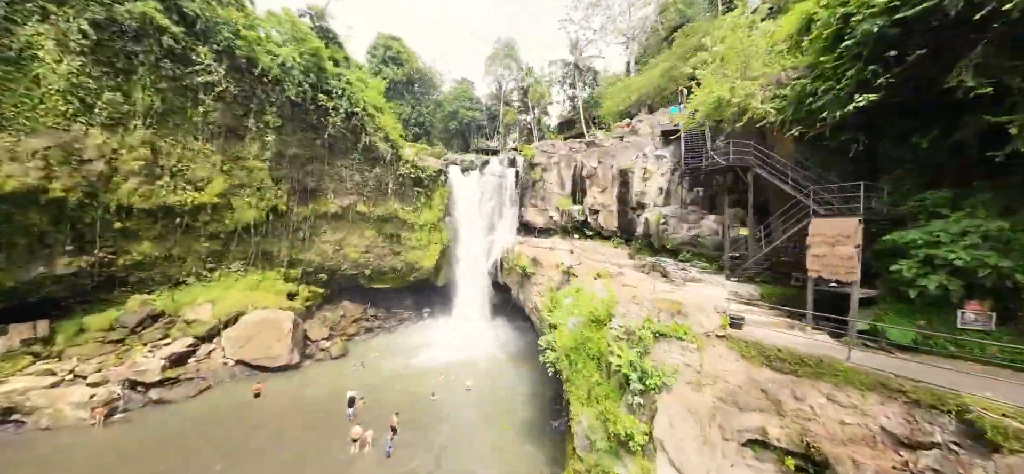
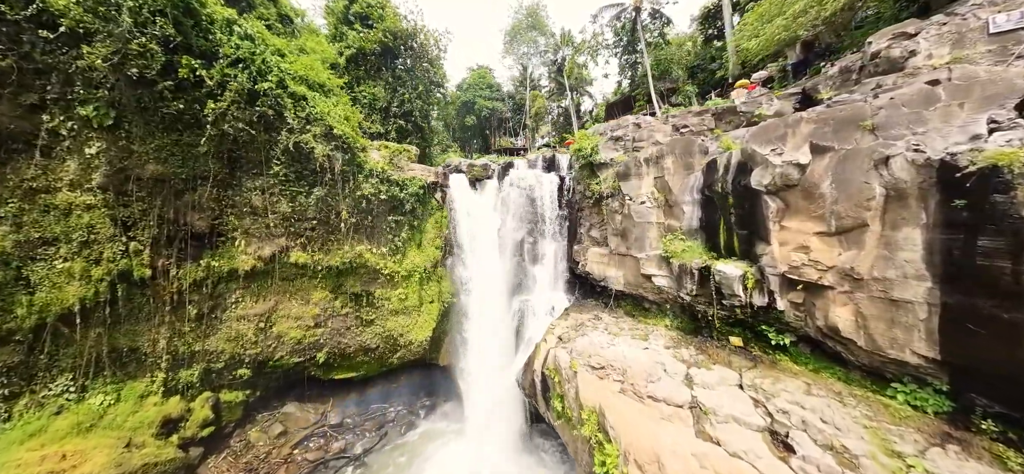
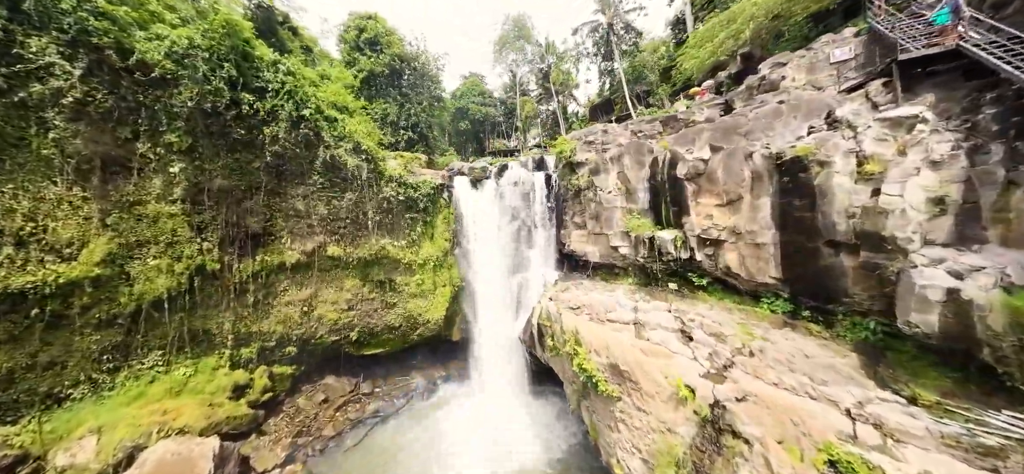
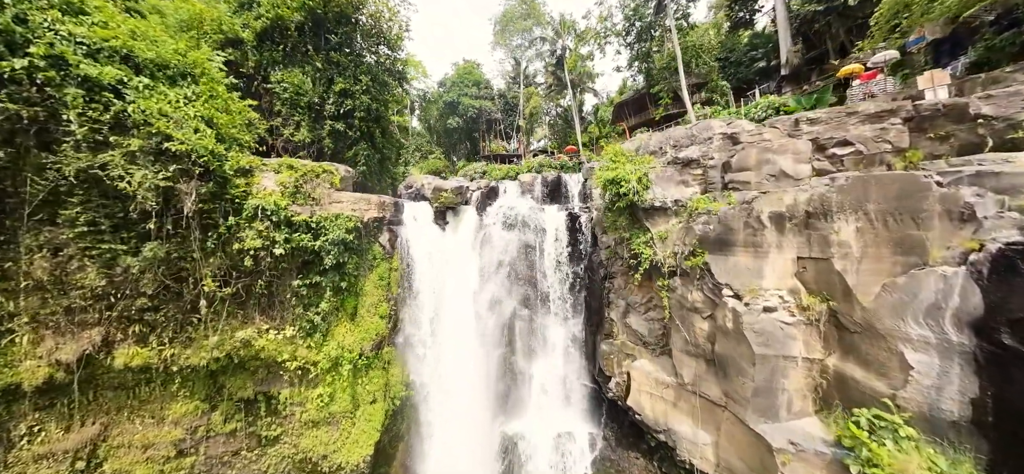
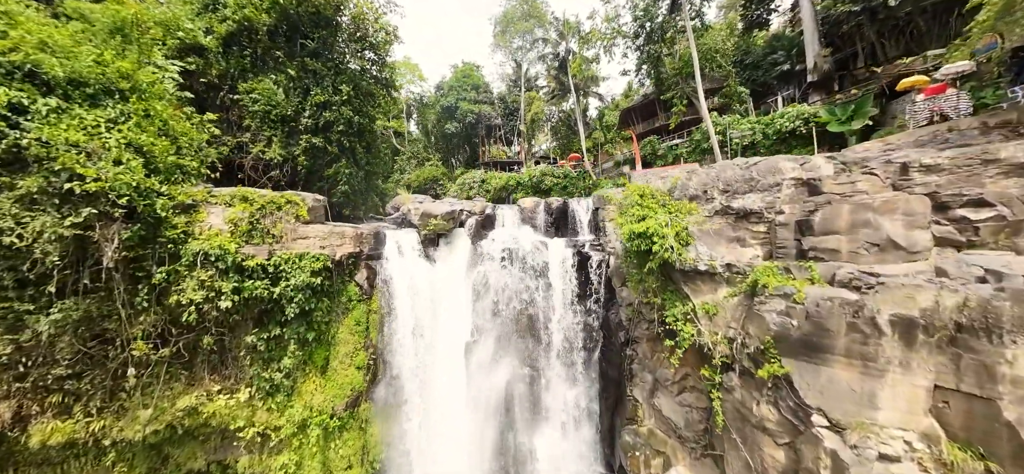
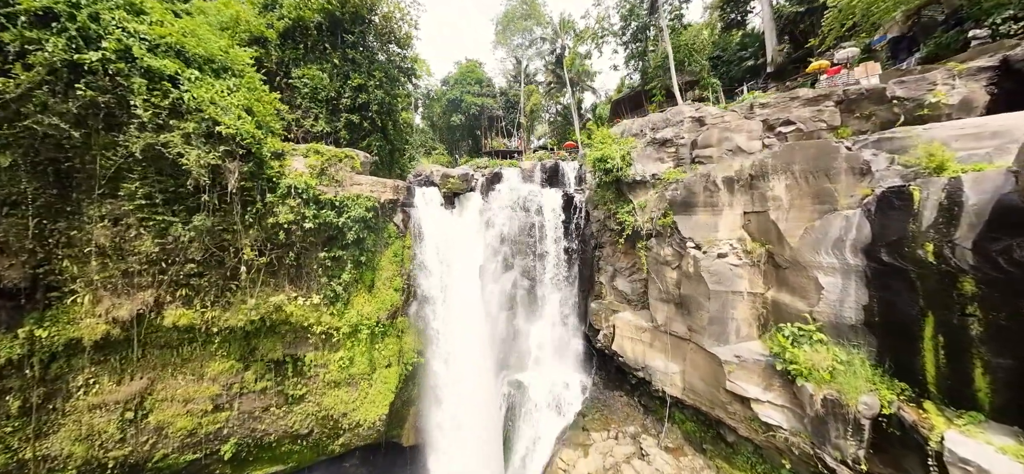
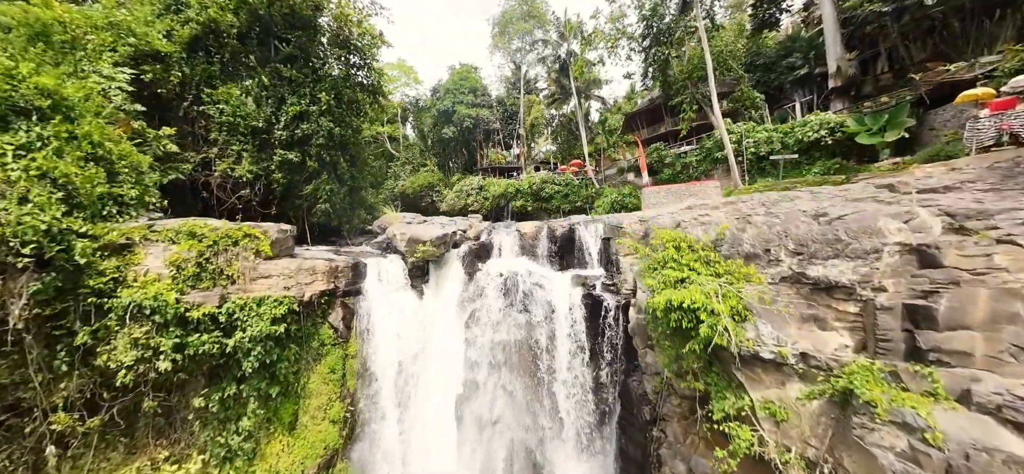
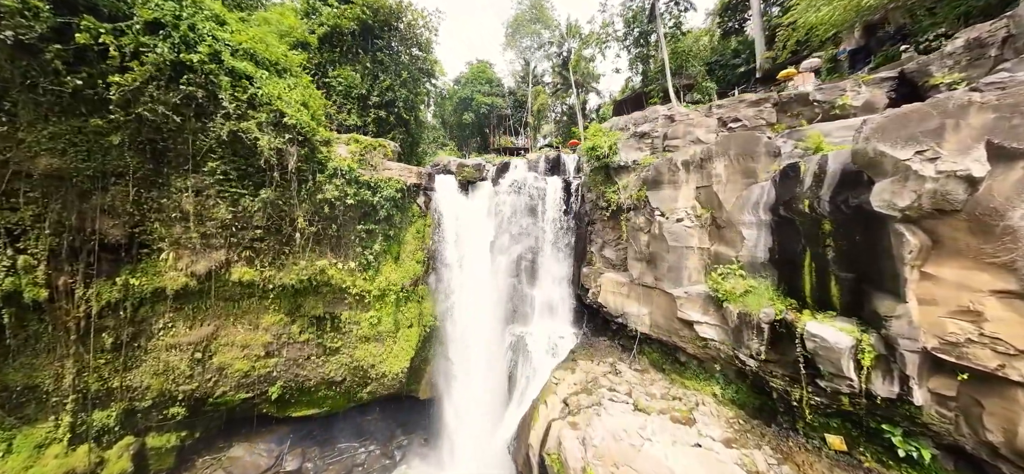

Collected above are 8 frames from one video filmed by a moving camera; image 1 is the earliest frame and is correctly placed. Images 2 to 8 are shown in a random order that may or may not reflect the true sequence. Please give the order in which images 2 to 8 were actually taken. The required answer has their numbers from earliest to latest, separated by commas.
3, 2, 8, 6, 4, 5, 7
